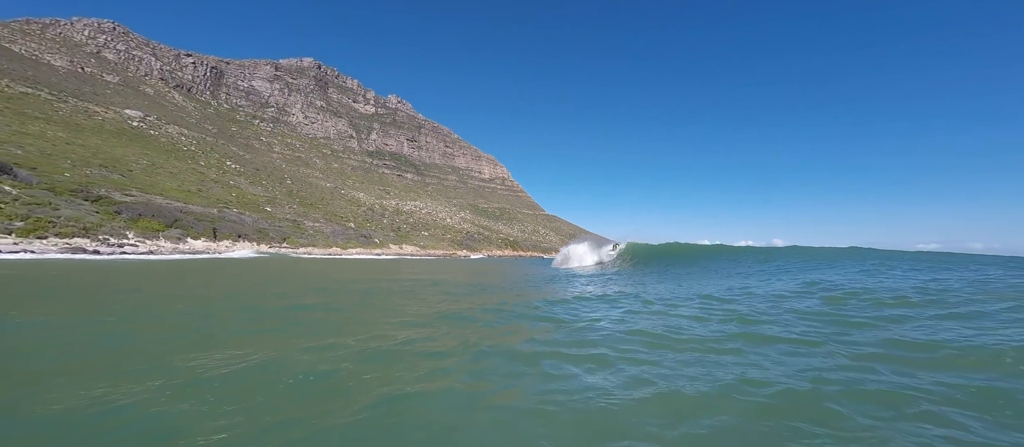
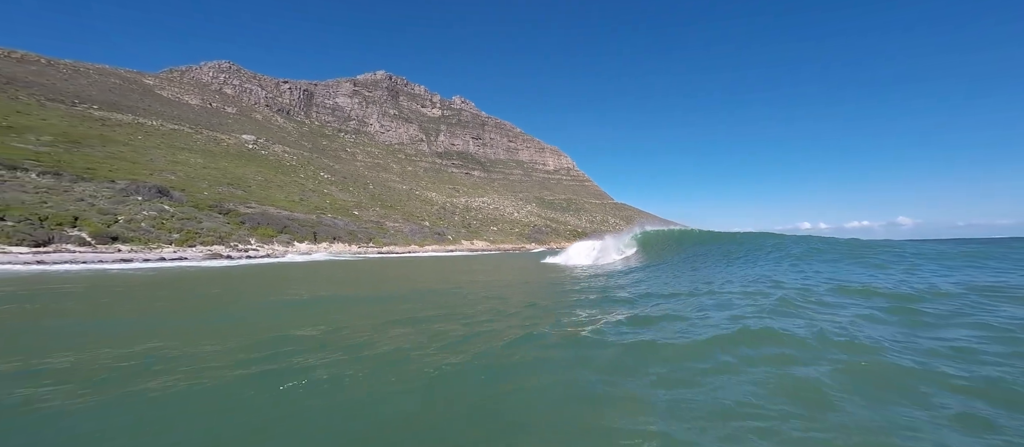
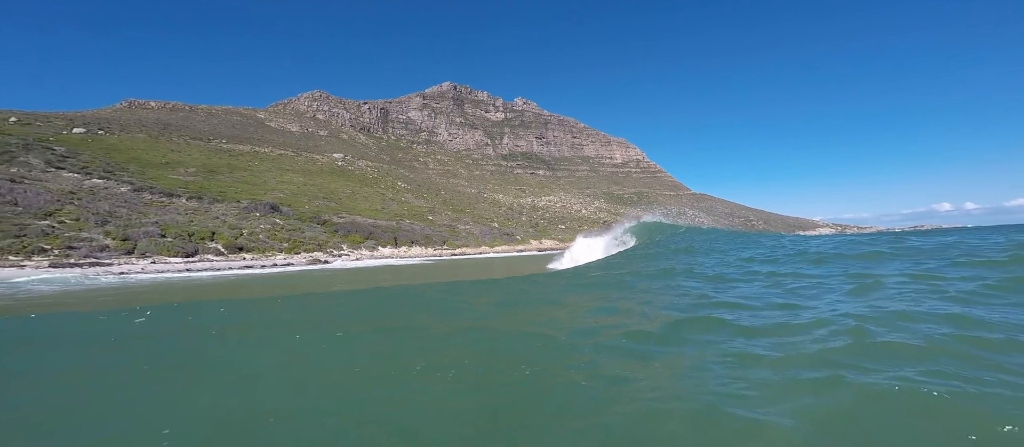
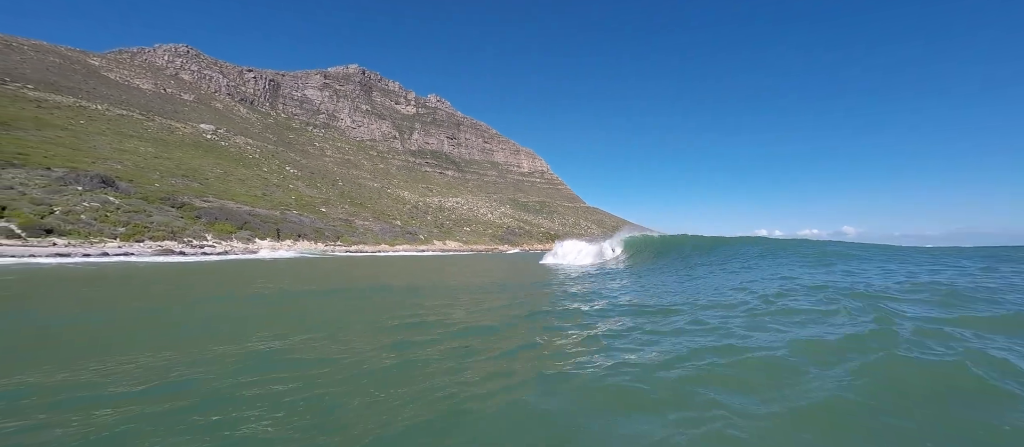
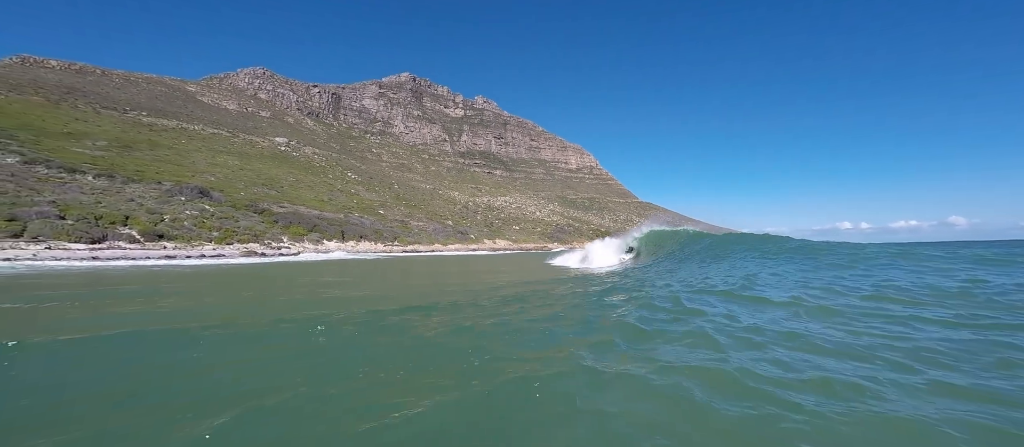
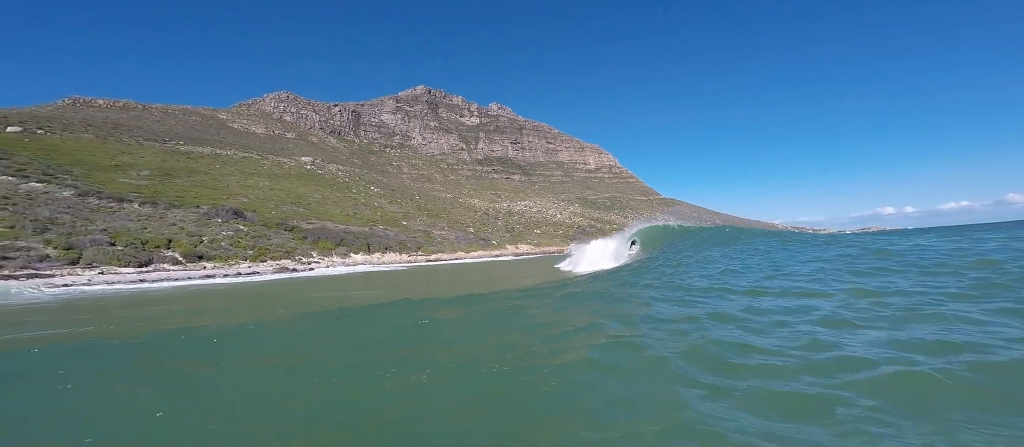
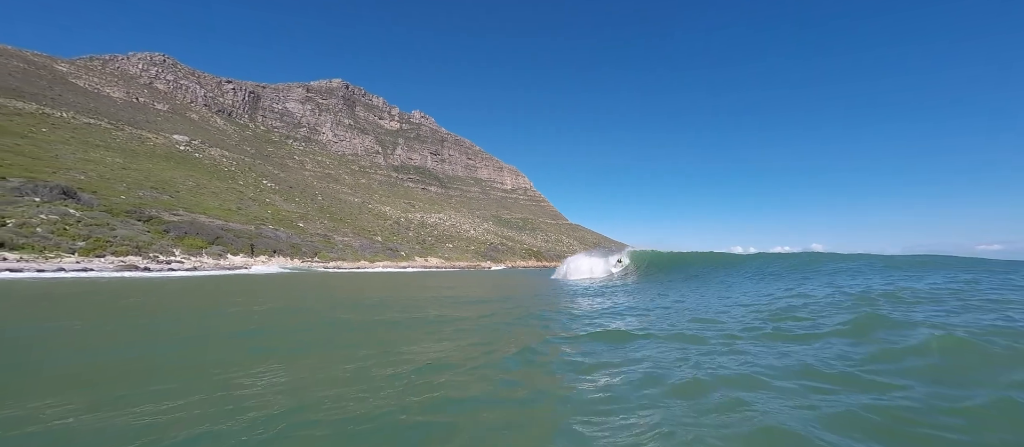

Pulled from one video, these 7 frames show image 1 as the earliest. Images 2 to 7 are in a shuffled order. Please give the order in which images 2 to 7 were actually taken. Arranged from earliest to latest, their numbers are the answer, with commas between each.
7, 4, 2, 5, 6, 3
